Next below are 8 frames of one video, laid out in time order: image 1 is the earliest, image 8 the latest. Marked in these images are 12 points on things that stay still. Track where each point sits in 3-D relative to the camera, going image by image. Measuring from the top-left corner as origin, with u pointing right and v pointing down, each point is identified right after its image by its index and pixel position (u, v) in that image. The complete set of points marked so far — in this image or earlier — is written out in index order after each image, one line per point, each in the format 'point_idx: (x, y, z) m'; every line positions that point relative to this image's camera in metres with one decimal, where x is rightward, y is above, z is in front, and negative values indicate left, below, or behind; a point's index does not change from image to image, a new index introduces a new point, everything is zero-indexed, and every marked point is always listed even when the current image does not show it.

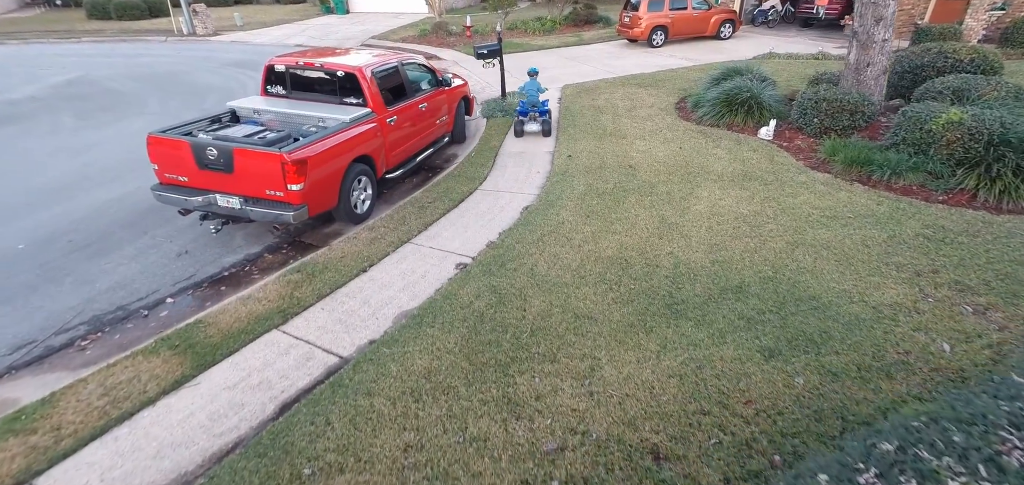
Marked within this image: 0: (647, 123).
0: (+2.2, +1.9, +7.9) m
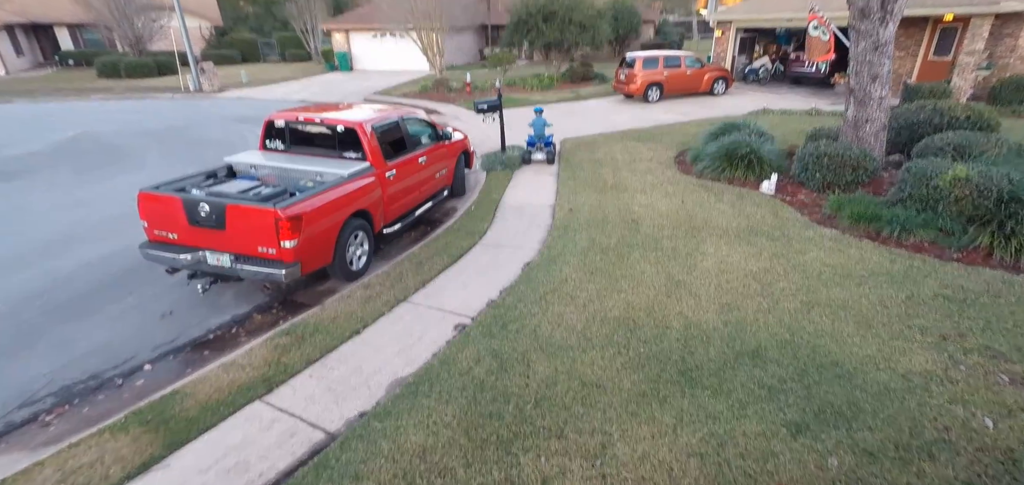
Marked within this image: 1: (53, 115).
0: (+2.2, +1.1, +7.9) m
1: (-13.3, +3.5, +14.3) m
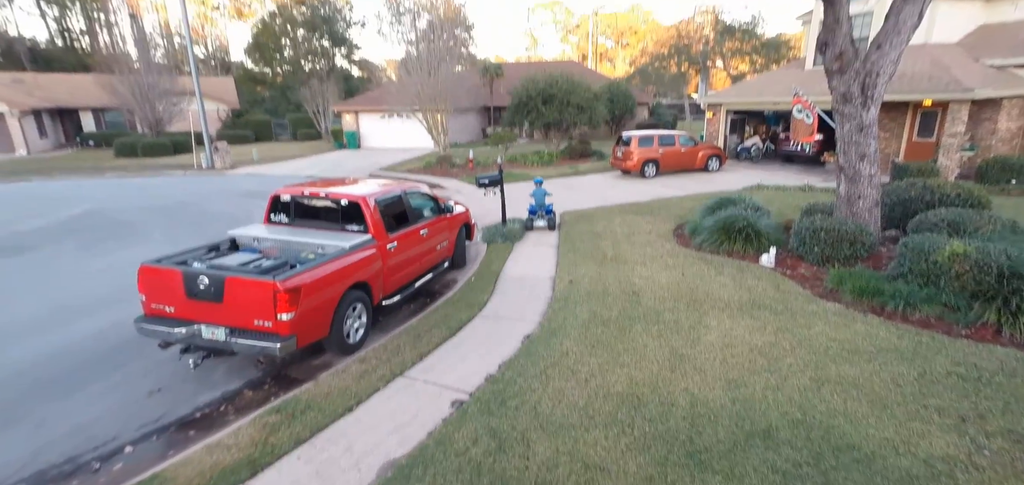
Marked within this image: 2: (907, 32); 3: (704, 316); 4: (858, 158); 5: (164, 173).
0: (+2.2, -0.1, +8.0) m
1: (-13.2, +1.4, +14.7) m
2: (+4.7, +2.4, +5.8) m
3: (+2.1, -0.8, +5.3) m
4: (+4.4, +1.1, +6.3) m
5: (-14.0, +2.8, +19.8) m
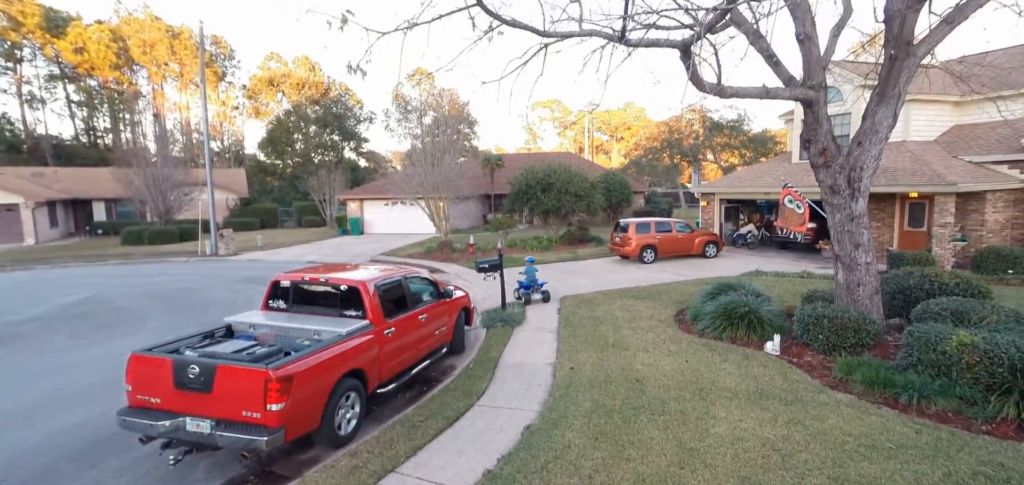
0: (+2.2, -1.5, +7.8) m
1: (-13.2, -1.1, +14.8) m
2: (+4.7, +1.4, +6.2) m
3: (+2.1, -1.7, +5.1) m
4: (+4.4, -0.1, +6.4) m
5: (-14.0, -0.7, +20.0) m
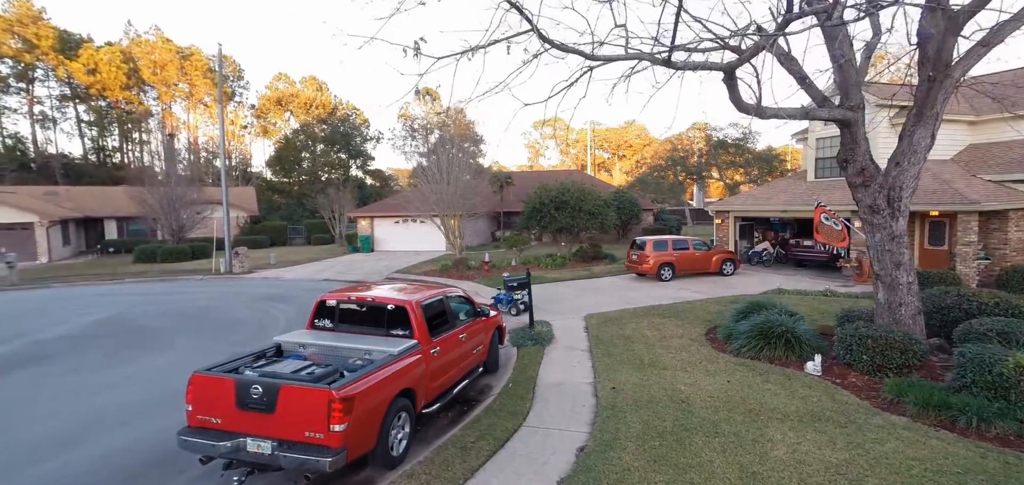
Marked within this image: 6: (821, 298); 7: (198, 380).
0: (+2.7, -1.8, +7.8) m
1: (-12.7, -1.7, +14.8) m
2: (+5.2, +1.2, +6.2) m
3: (+2.6, -1.9, +5.1) m
4: (+5.0, -0.3, +6.4) m
5: (-13.4, -1.4, +20.0) m
6: (+6.9, -1.2, +11.0) m
7: (-2.8, -1.2, +4.4) m
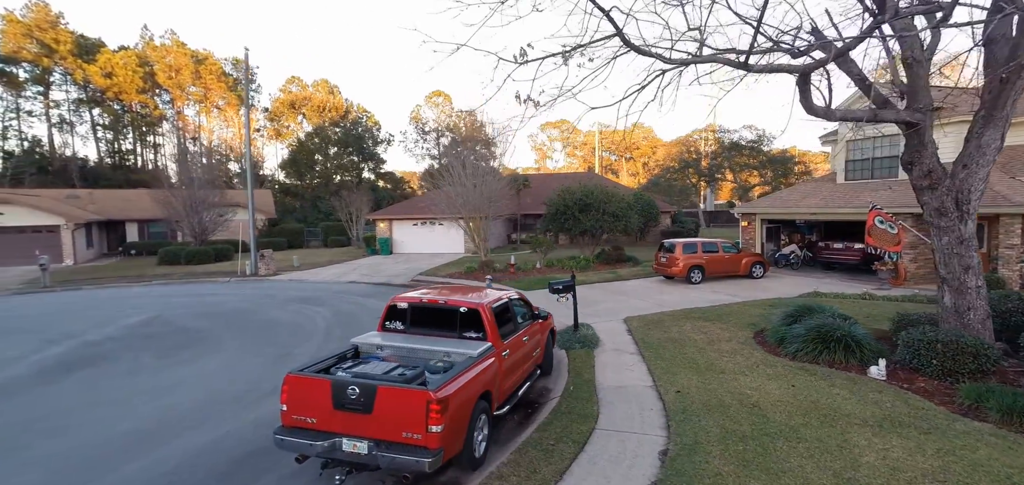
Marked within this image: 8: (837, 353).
0: (+3.6, -1.8, +7.8) m
1: (-11.7, -1.7, +14.9) m
2: (+6.0, +1.1, +6.2) m
3: (+3.4, -1.9, +5.0) m
4: (+5.8, -0.3, +6.4) m
5: (-12.4, -1.5, +20.2) m
6: (+7.8, -1.3, +10.9) m
7: (-2.0, -1.2, +4.4) m
8: (+4.7, -1.6, +7.2) m
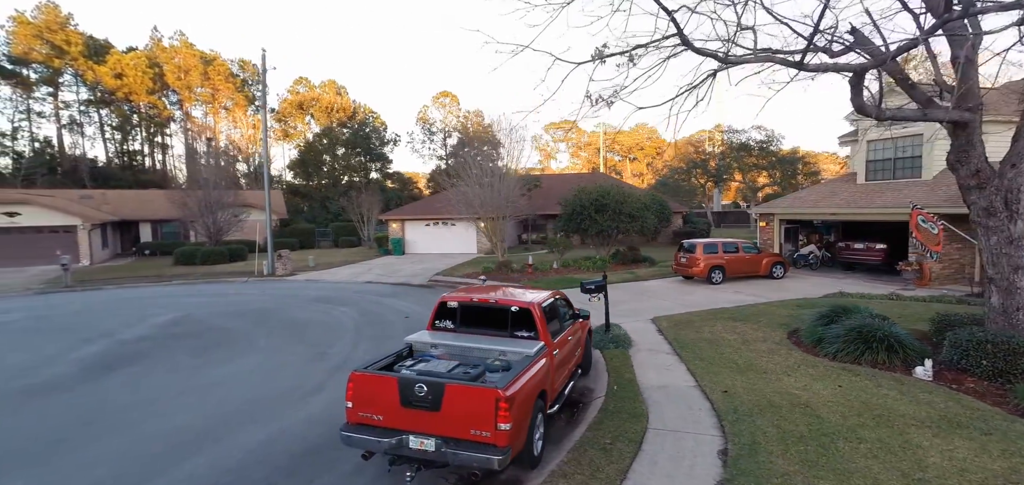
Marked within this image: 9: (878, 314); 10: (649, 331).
0: (+4.2, -1.8, +7.8) m
1: (-11.1, -1.7, +15.0) m
2: (+6.6, +1.1, +6.1) m
3: (+4.0, -1.9, +5.0) m
4: (+6.4, -0.3, +6.4) m
5: (-11.7, -1.5, +20.3) m
6: (+8.4, -1.3, +10.9) m
7: (-1.4, -1.2, +4.4) m
8: (+5.4, -1.6, +7.2) m
9: (+6.3, -1.2, +8.5) m
10: (+2.8, -1.8, +10.2) m
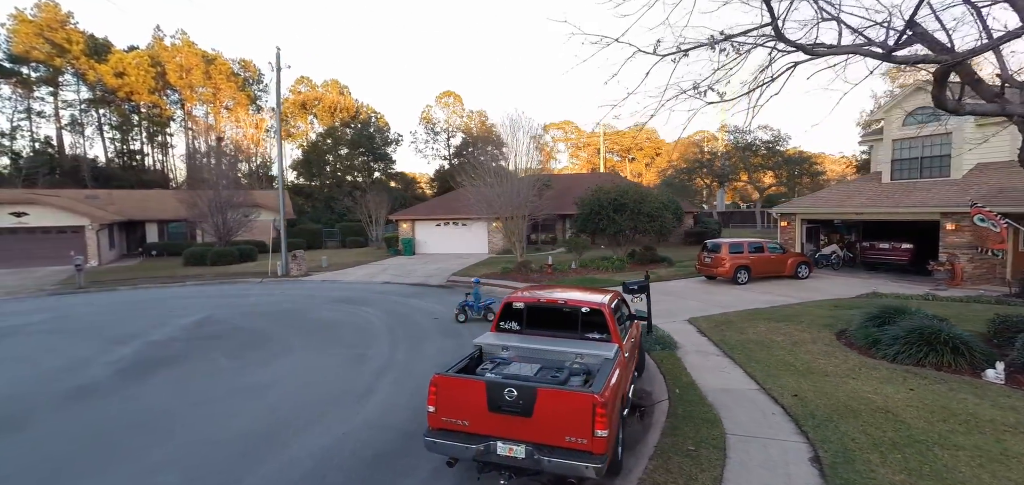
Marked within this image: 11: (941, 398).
0: (+4.9, -1.8, +7.6) m
1: (-10.3, -1.7, +14.8) m
2: (+7.4, +1.1, +6.0) m
3: (+4.8, -1.9, +4.8) m
4: (+7.2, -0.3, +6.2) m
5: (-11.0, -1.5, +20.0) m
6: (+9.2, -1.3, +10.7) m
7: (-0.6, -1.2, +4.2) m
8: (+6.1, -1.6, +7.0) m
9: (+7.1, -1.2, +8.3) m
10: (+3.6, -1.8, +10.0) m
11: (+5.2, -1.9, +6.0) m
